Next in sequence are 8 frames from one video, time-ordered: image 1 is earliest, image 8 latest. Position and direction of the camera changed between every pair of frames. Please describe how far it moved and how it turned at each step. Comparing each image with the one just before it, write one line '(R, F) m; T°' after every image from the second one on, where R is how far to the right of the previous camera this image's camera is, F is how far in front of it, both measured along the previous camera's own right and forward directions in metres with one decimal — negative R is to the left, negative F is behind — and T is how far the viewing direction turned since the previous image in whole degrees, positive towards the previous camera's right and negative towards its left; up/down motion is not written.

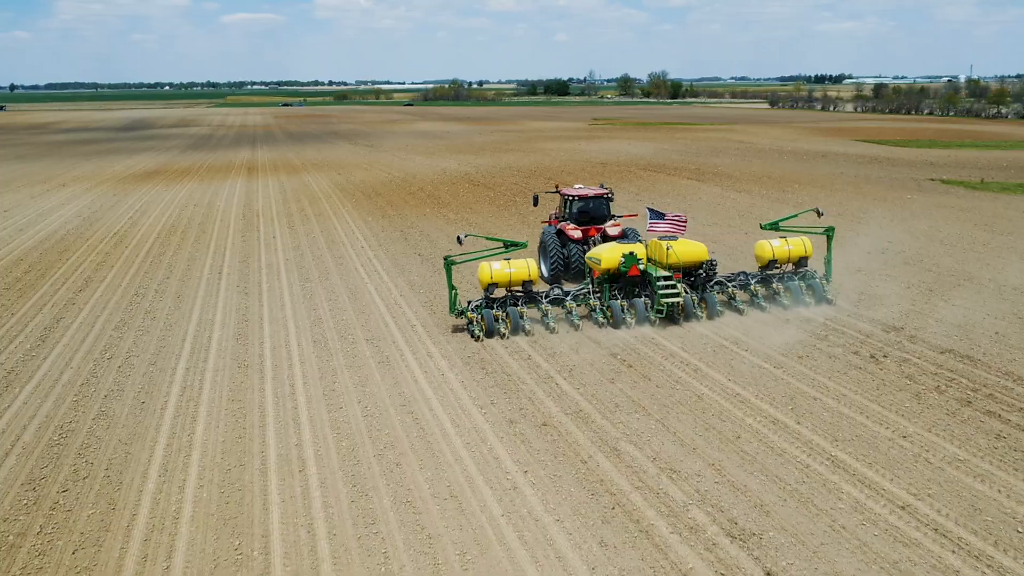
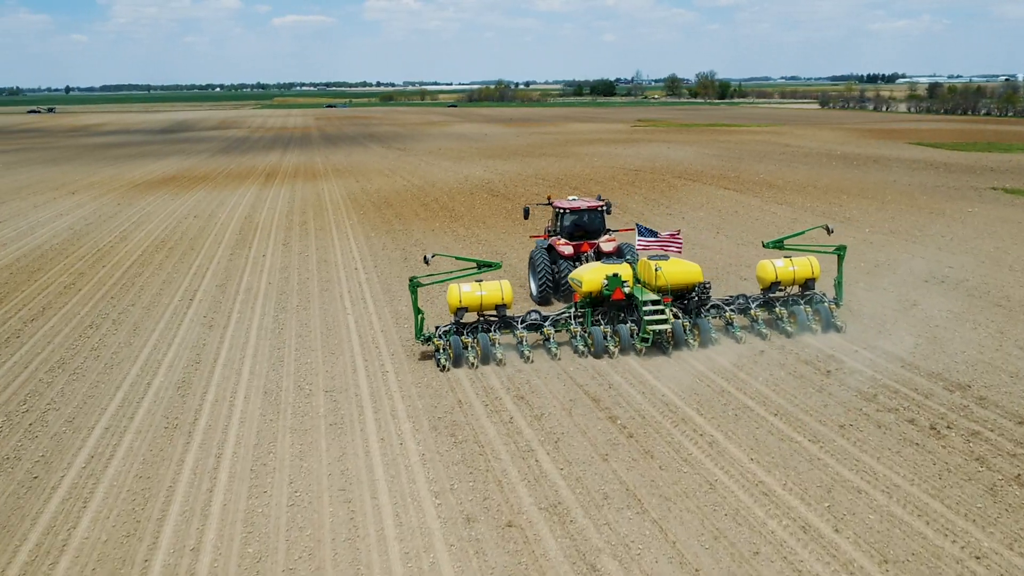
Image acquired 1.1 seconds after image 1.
(+0.6, +1.9) m; -3°
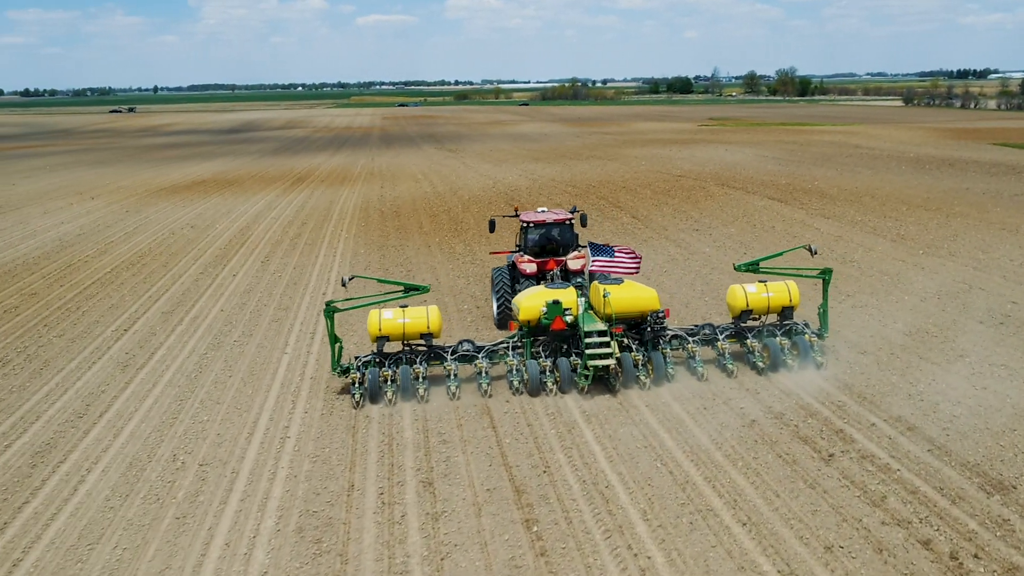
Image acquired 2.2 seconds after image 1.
(+1.3, +2.1) m; -4°
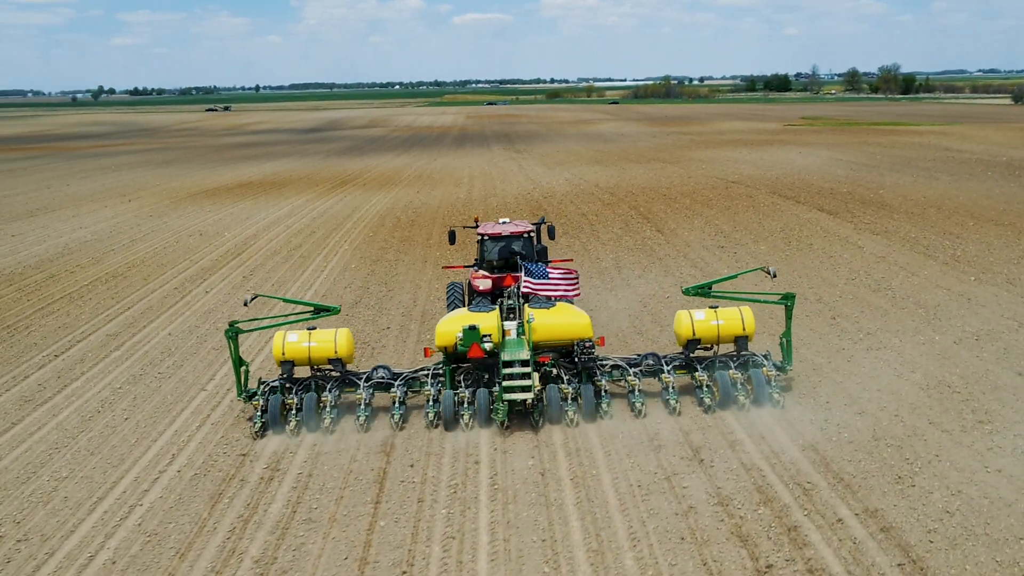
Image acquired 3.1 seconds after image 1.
(+1.5, +1.7) m; -5°
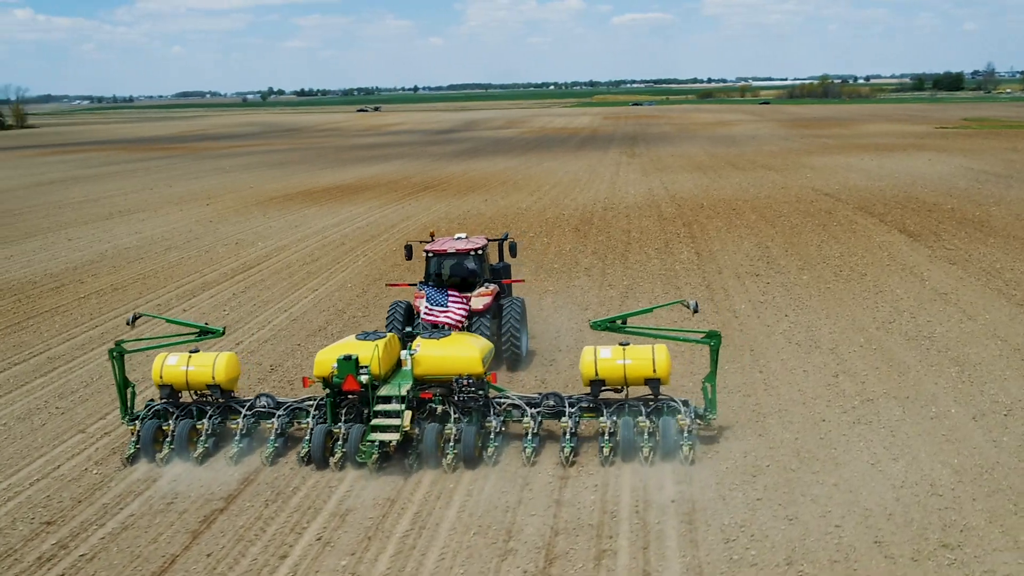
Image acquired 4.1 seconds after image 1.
(+2.2, +1.8) m; -9°
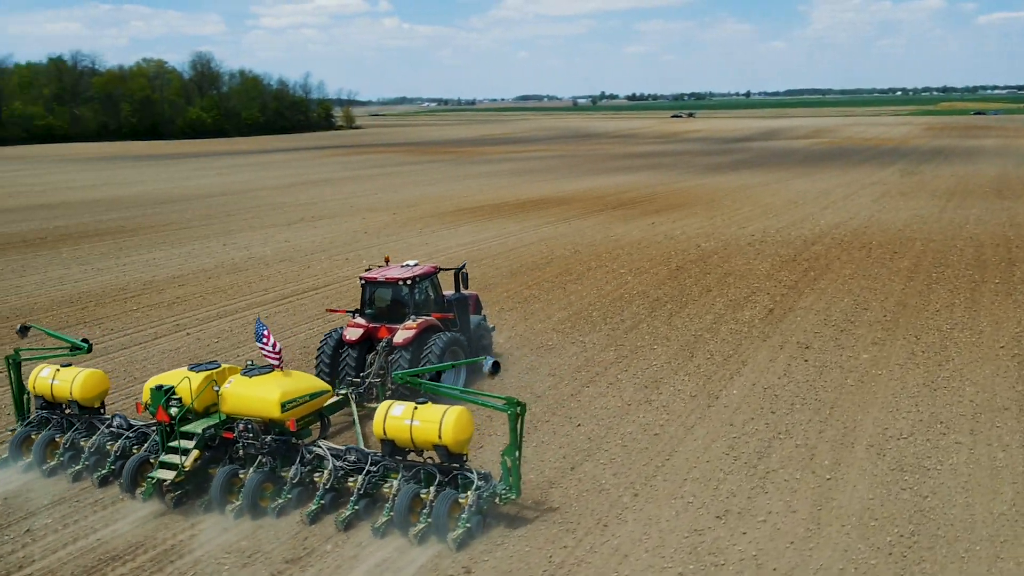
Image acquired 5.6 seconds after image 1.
(+3.9, +2.6) m; -18°
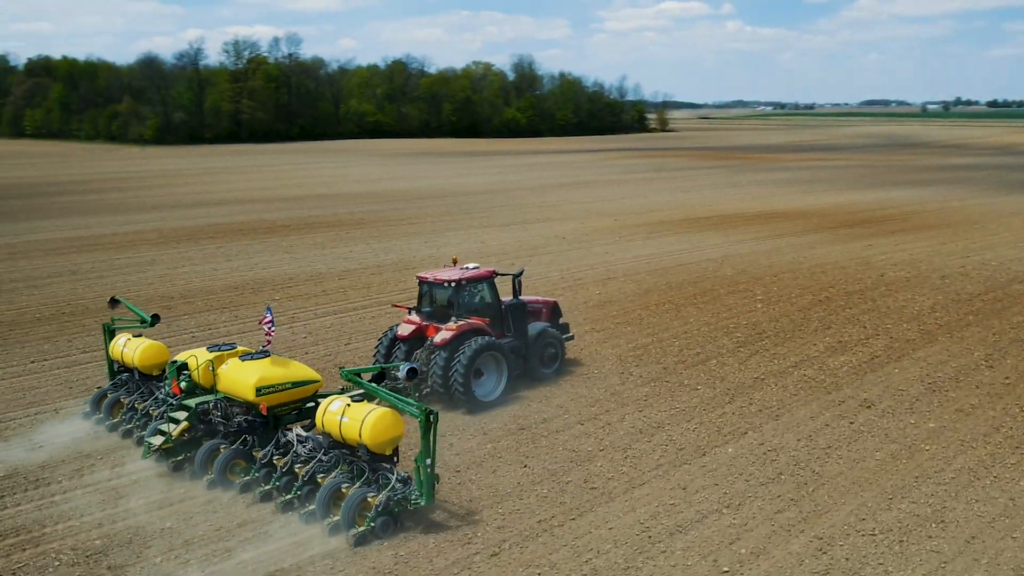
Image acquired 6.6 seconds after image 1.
(+3.1, +1.2) m; -18°
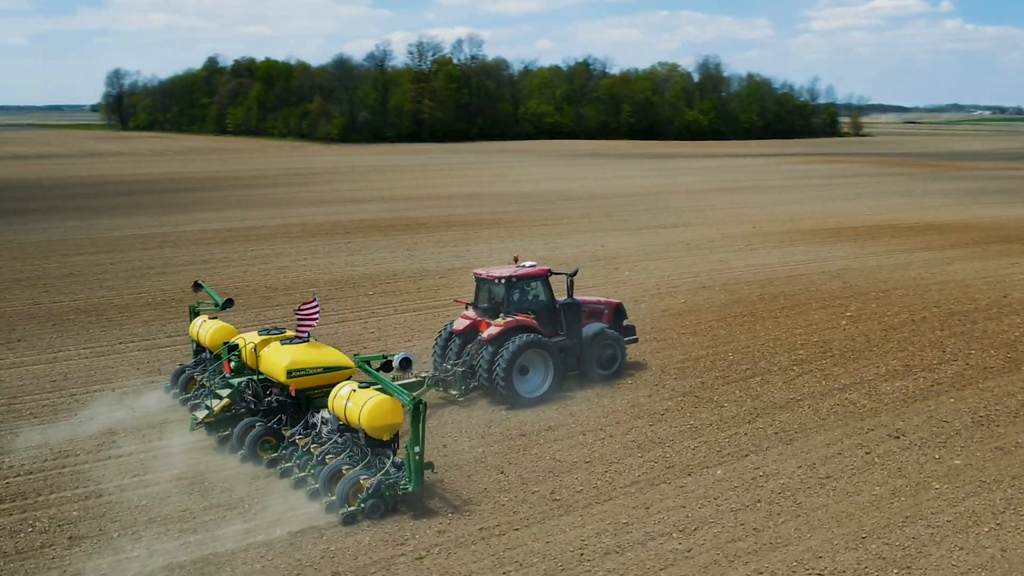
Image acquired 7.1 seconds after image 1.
(+1.7, +0.3) m; -11°
